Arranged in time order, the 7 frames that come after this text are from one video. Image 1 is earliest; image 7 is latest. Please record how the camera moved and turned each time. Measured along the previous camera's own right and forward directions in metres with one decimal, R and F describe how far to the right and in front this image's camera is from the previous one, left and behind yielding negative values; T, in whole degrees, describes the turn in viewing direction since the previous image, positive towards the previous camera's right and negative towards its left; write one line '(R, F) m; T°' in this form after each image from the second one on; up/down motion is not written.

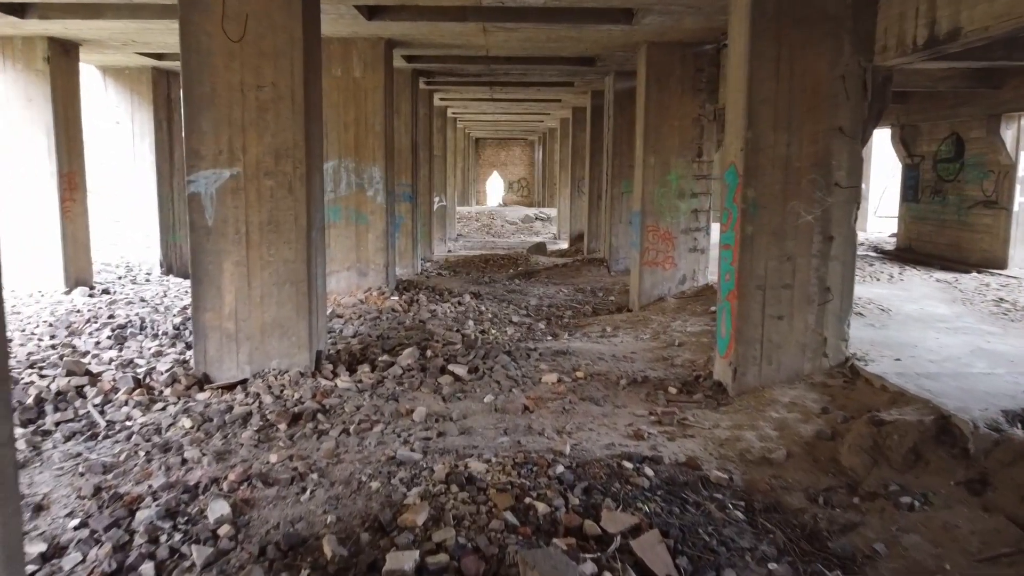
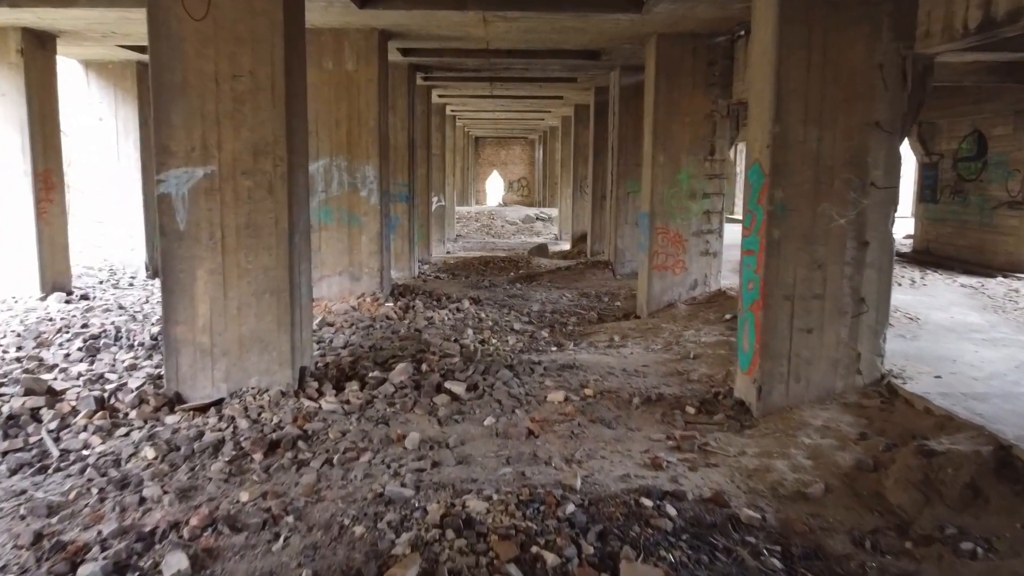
(0.0, +0.5) m; 0°
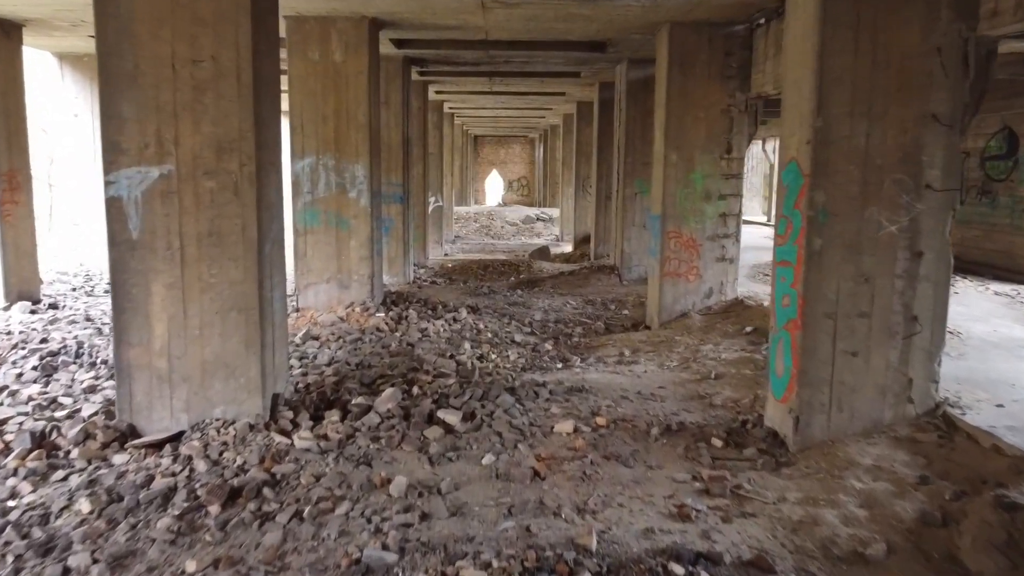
(0.0, +0.6) m; 0°
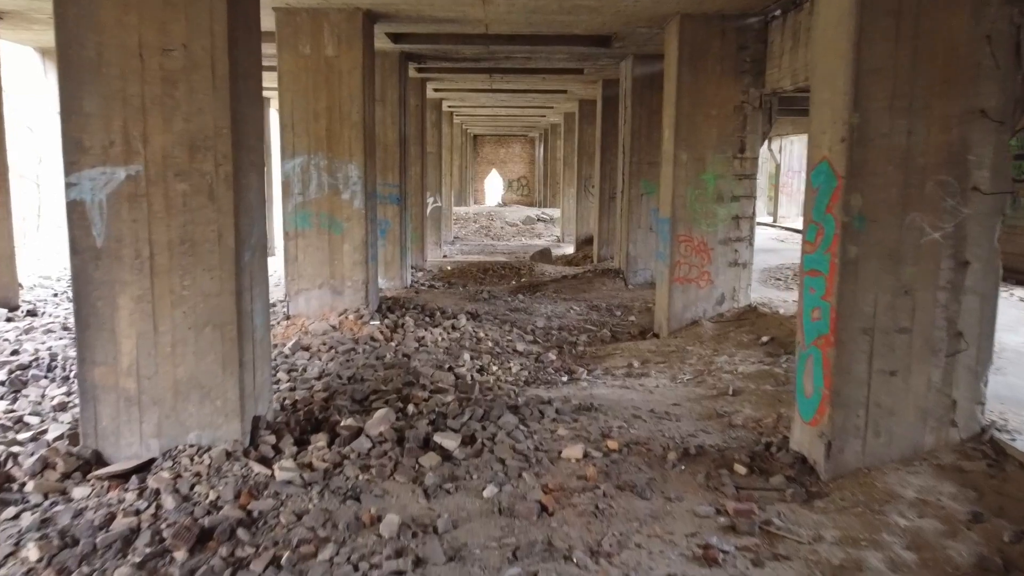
(0.0, +0.4) m; 0°
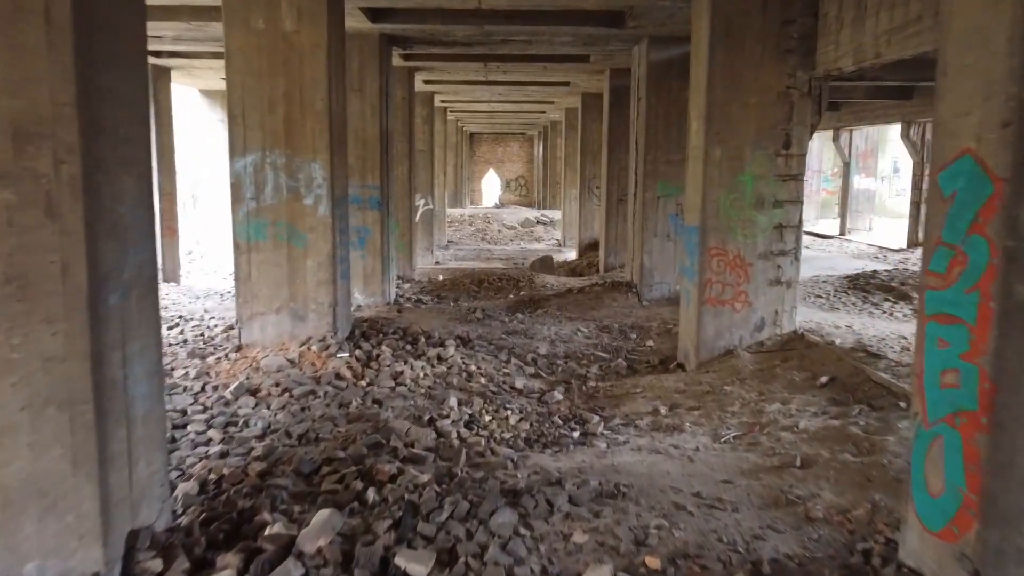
(0.0, +1.3) m; 0°
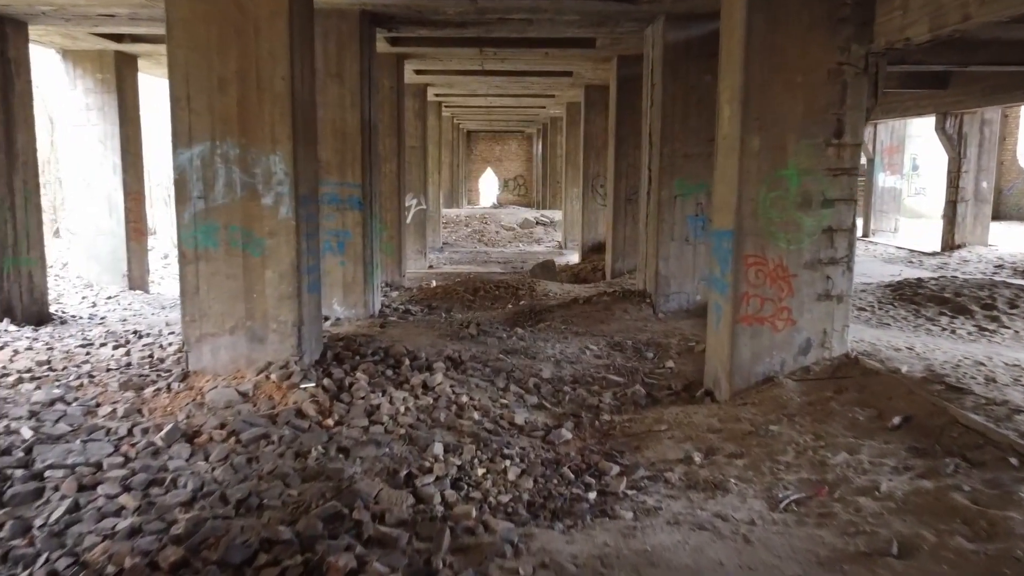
(0.0, +1.1) m; 0°
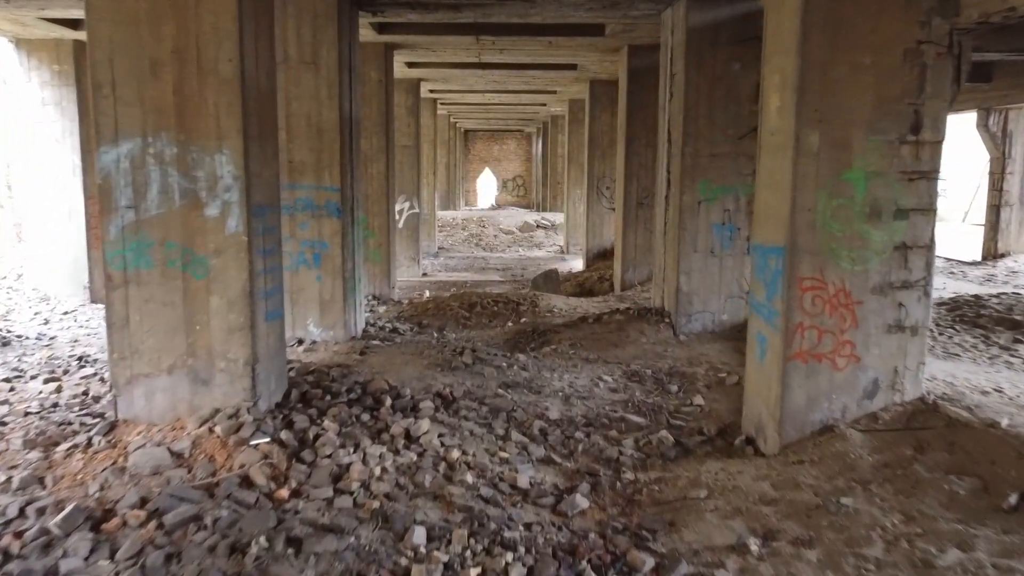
(0.0, +1.0) m; 0°
